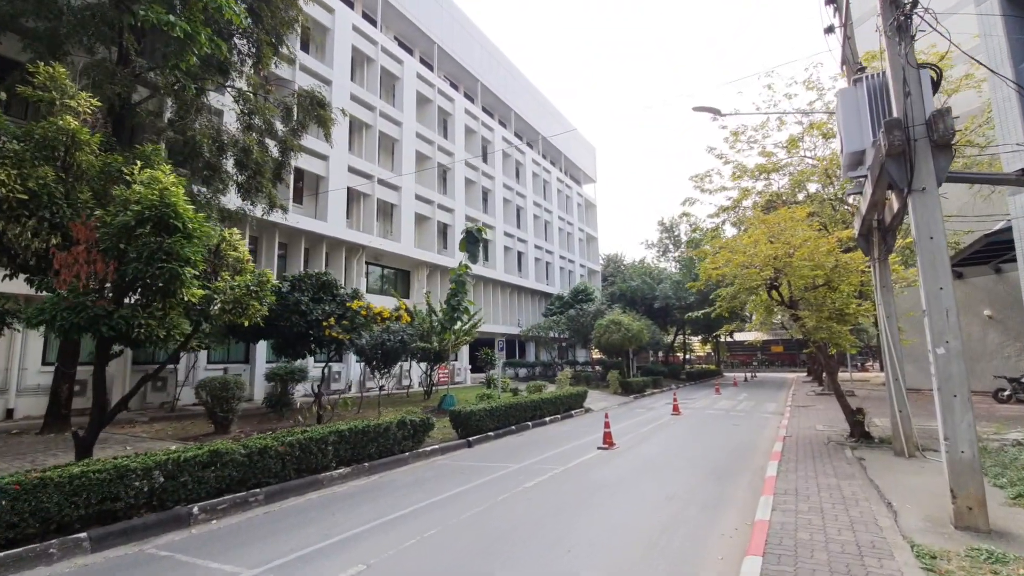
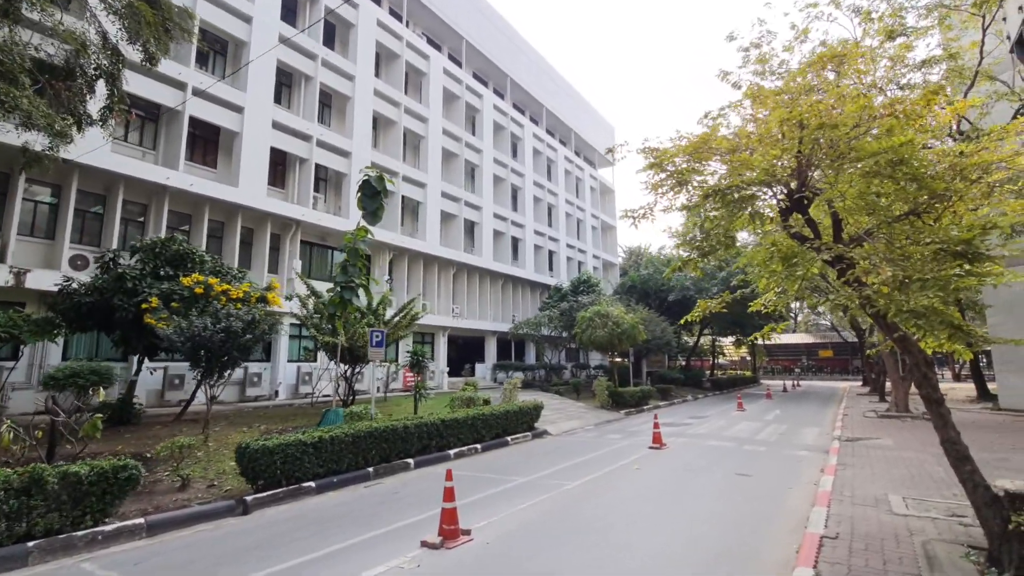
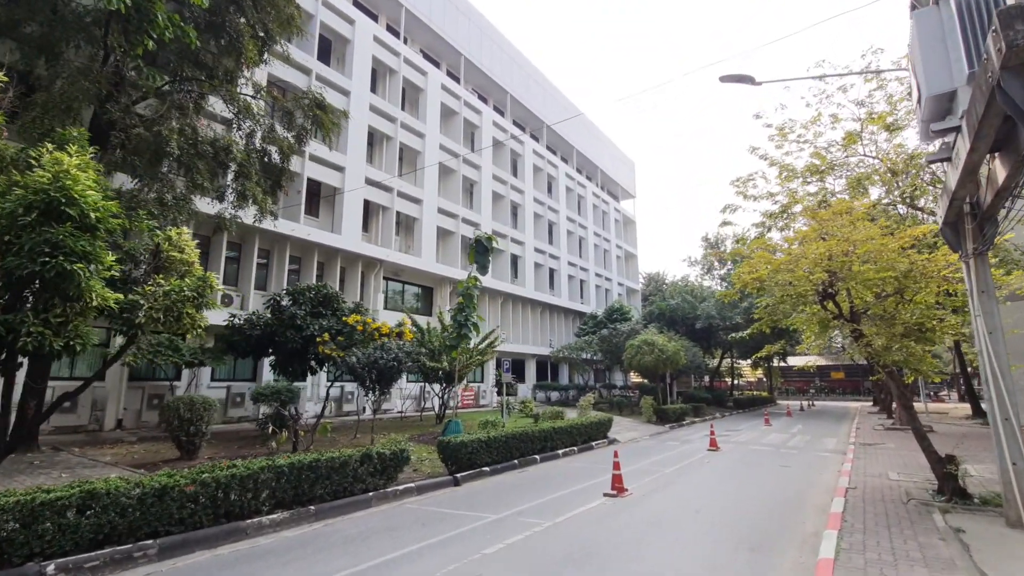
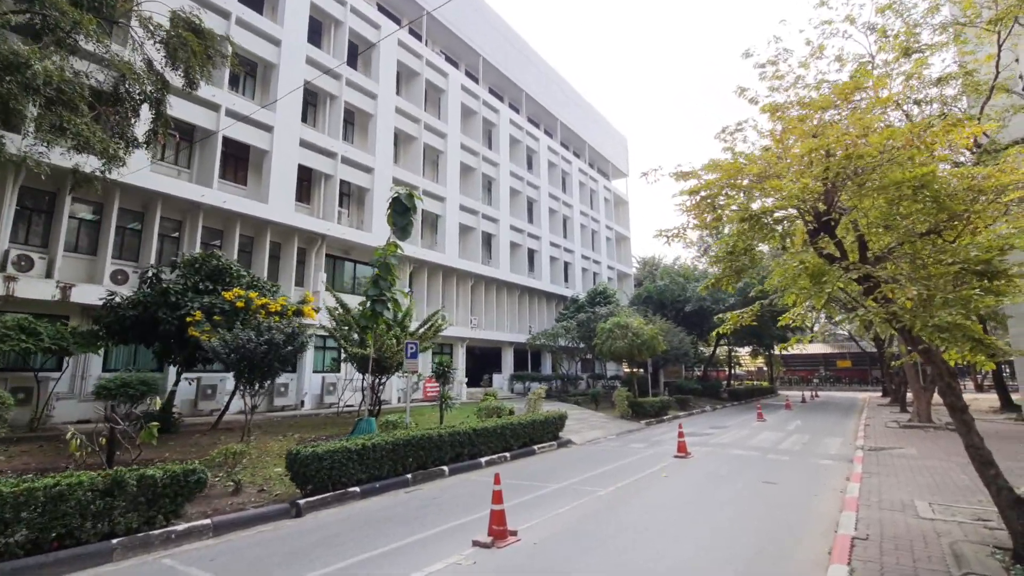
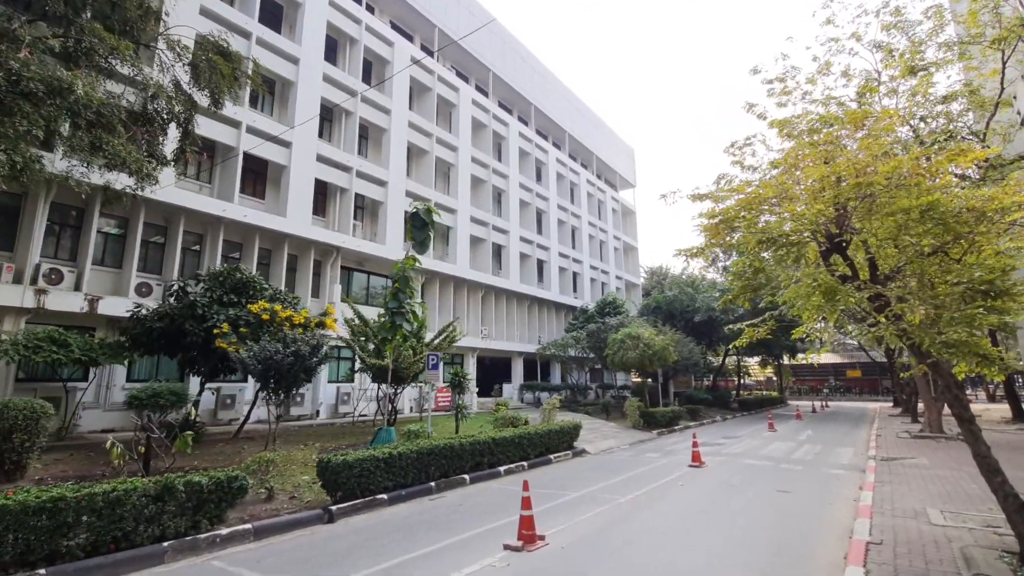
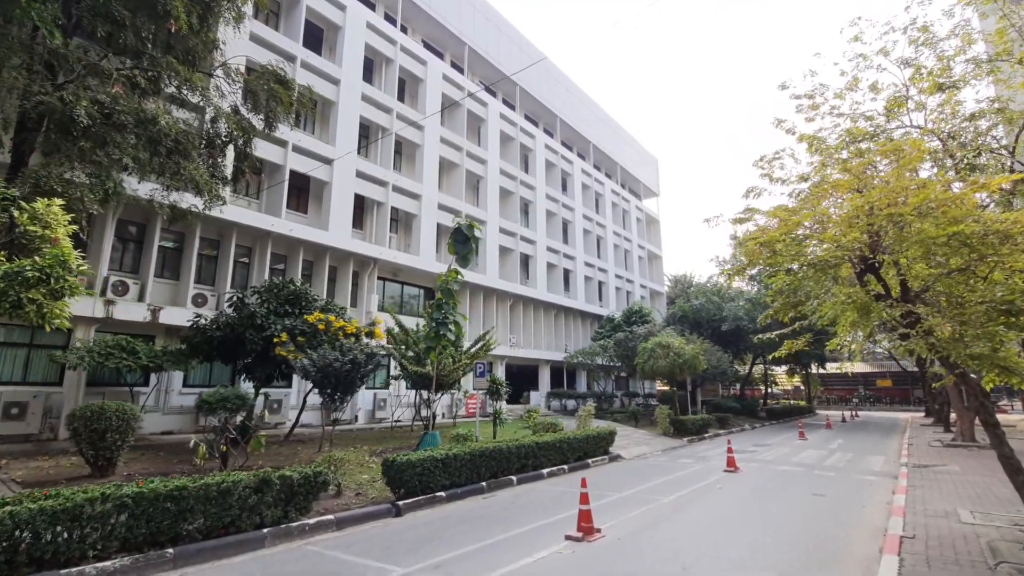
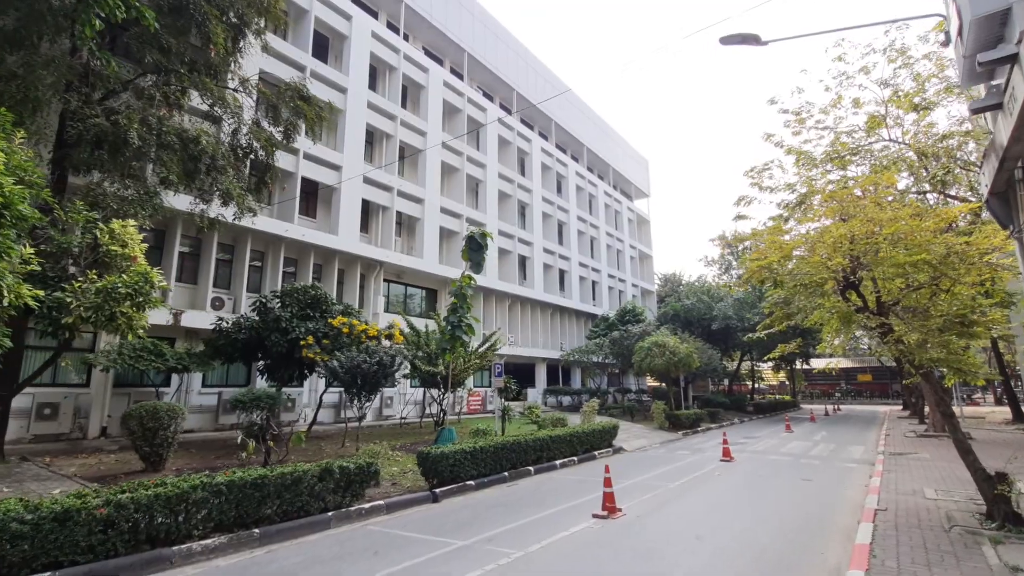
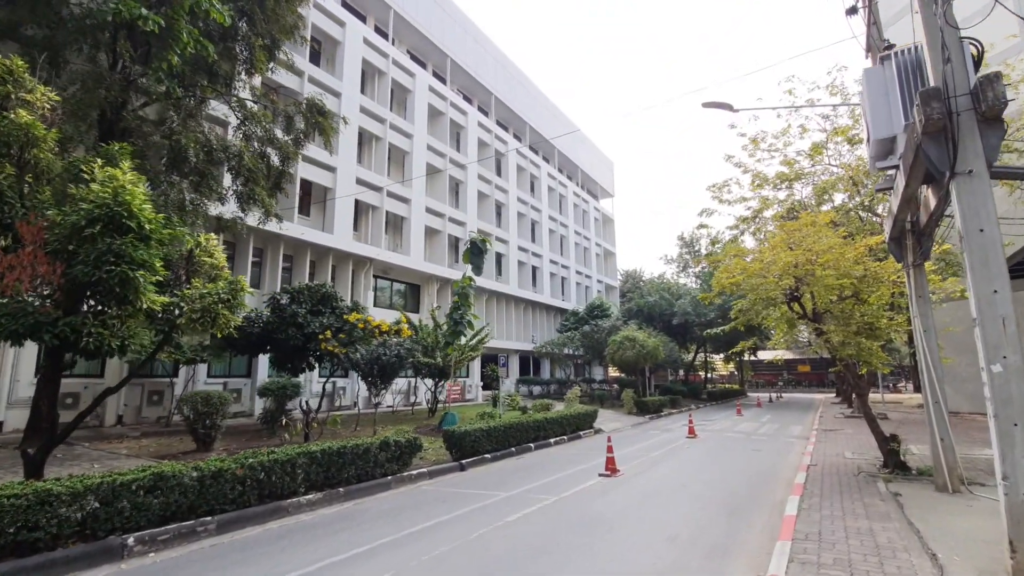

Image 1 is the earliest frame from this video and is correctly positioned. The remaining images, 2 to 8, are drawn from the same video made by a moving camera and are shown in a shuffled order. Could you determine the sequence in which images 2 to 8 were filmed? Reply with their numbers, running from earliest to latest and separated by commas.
8, 3, 7, 6, 5, 4, 2
